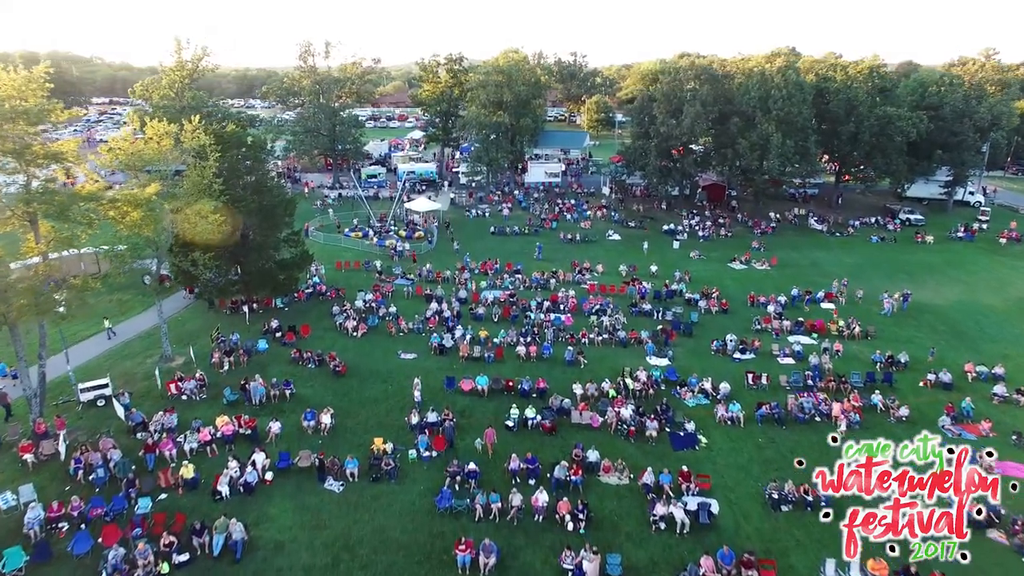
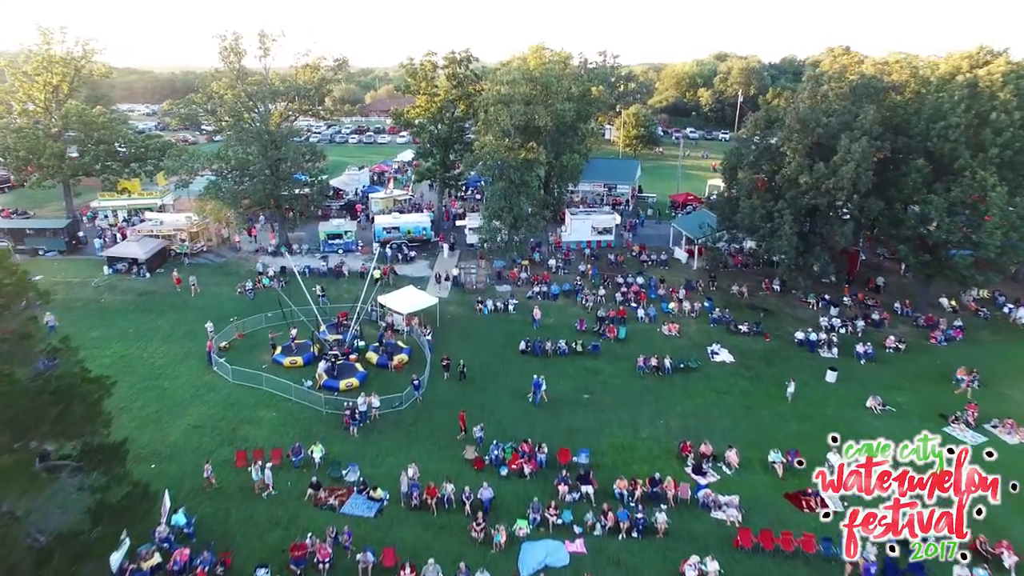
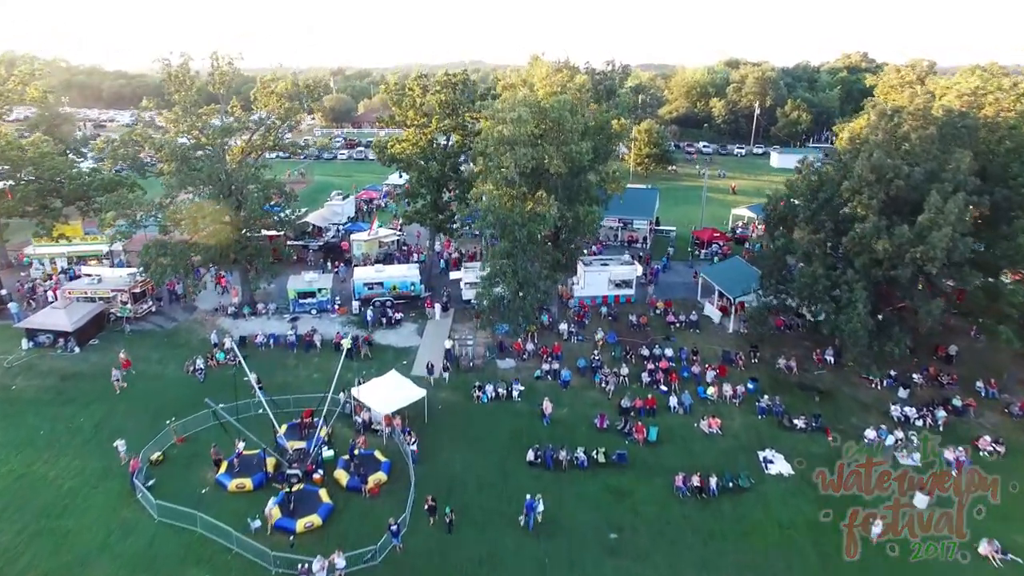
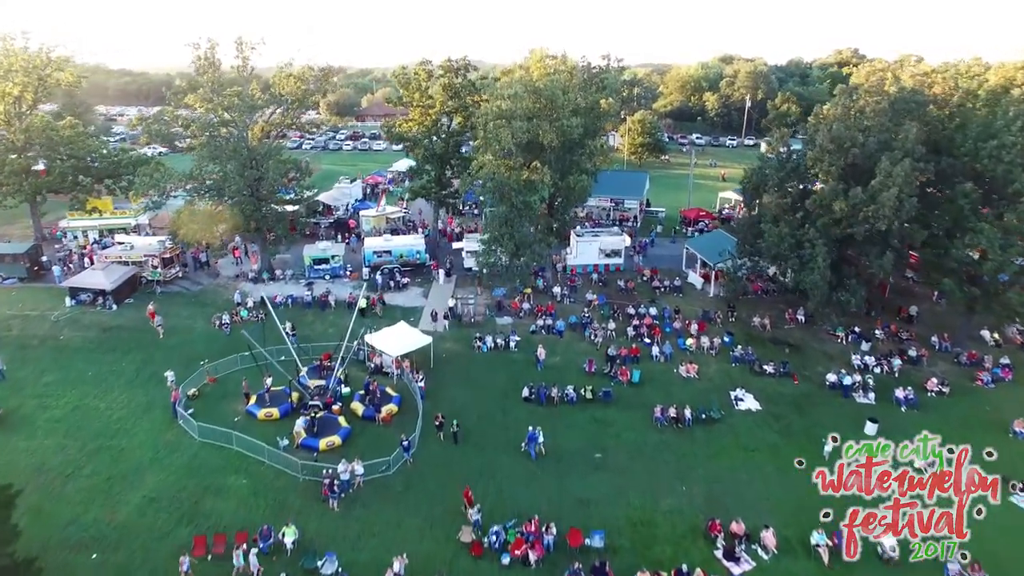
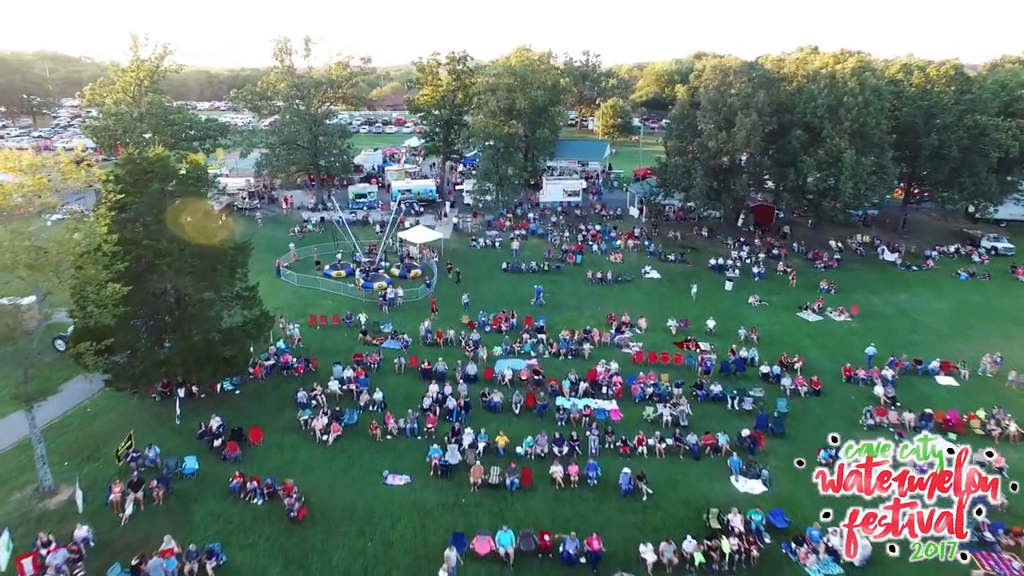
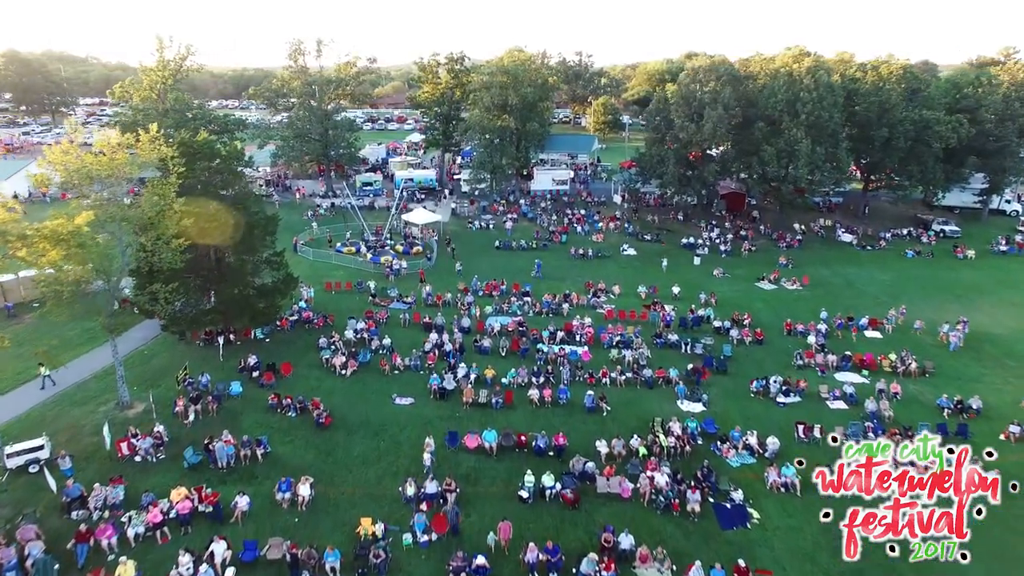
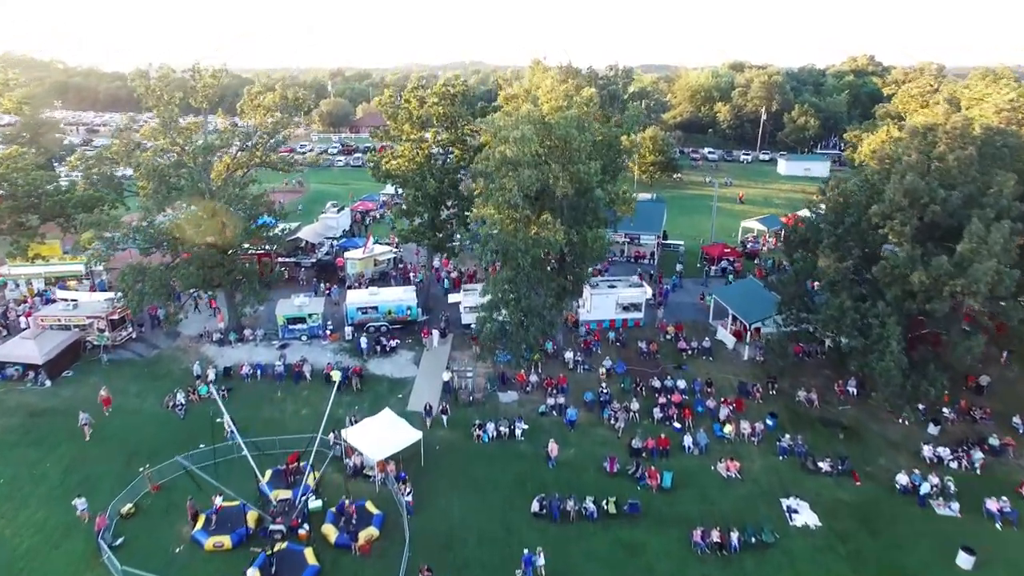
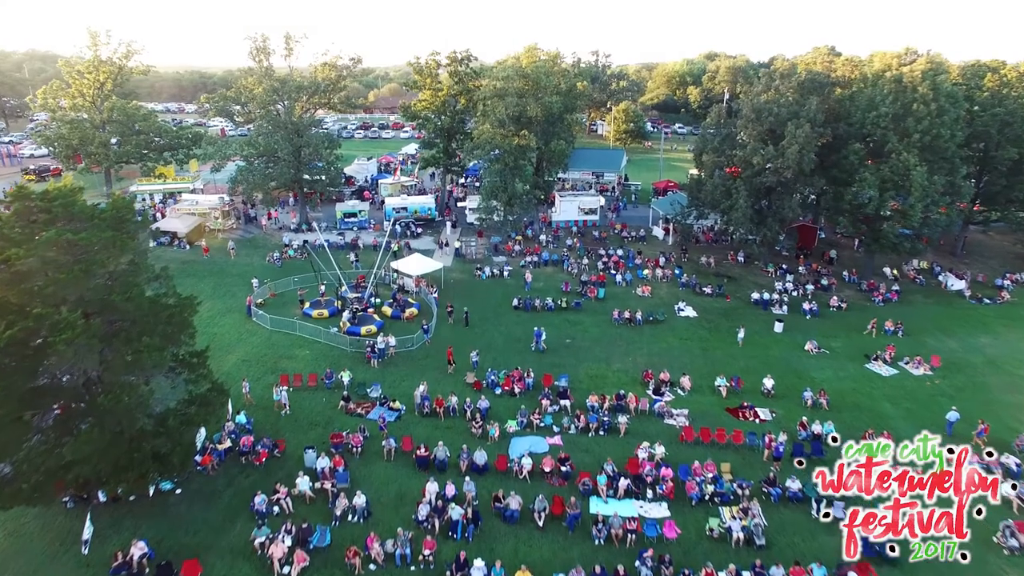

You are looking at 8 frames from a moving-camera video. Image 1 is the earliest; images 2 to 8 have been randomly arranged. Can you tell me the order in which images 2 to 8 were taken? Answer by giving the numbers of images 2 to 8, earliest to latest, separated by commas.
6, 5, 8, 2, 4, 3, 7
